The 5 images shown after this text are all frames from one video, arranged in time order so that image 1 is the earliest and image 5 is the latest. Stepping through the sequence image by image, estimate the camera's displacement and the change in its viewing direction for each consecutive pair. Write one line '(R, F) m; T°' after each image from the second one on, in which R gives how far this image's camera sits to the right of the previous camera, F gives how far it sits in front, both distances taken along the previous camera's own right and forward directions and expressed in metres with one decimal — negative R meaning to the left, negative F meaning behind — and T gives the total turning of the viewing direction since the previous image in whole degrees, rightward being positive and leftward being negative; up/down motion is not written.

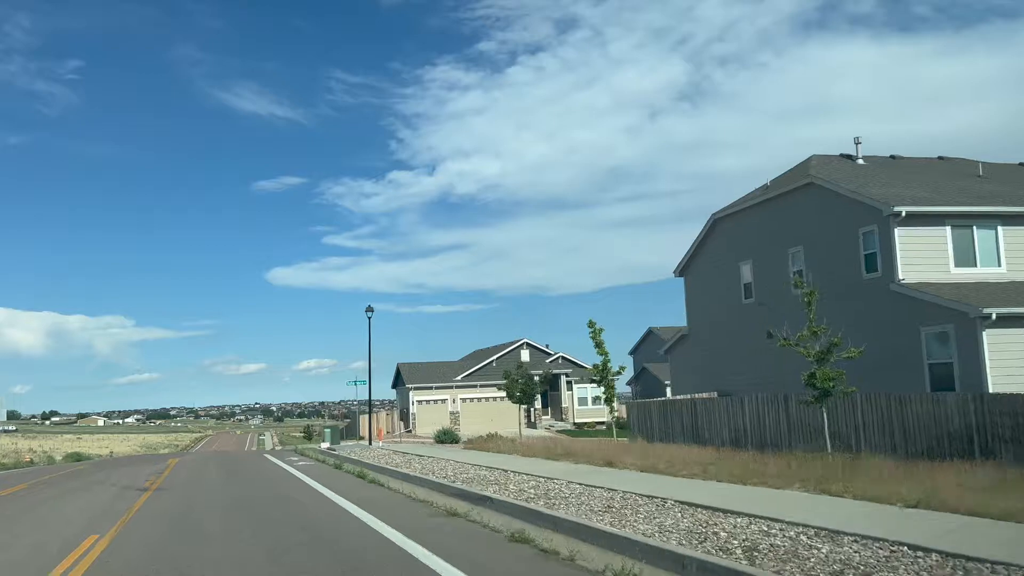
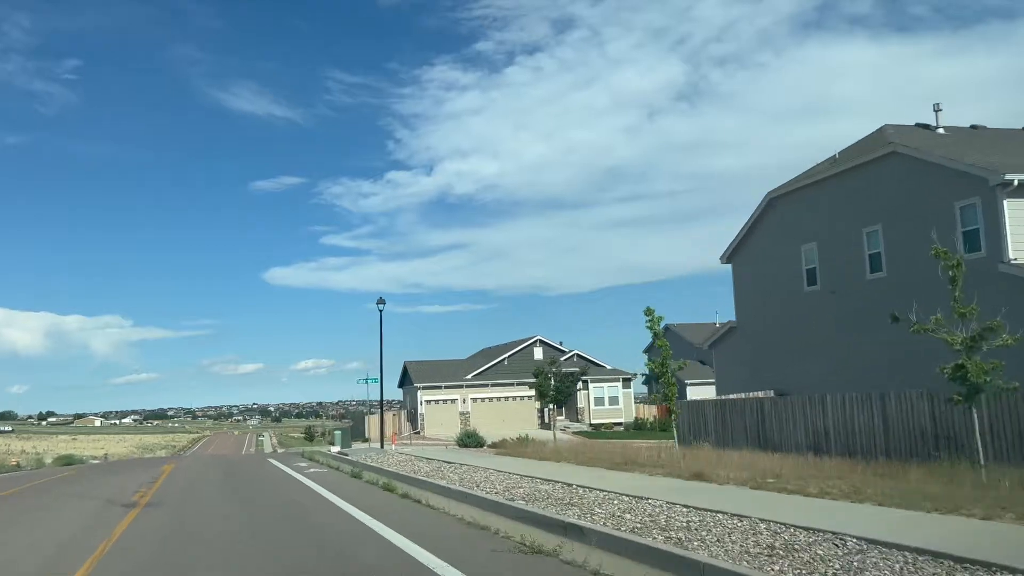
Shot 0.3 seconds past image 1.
(-0.9, +2.6) m; 0°
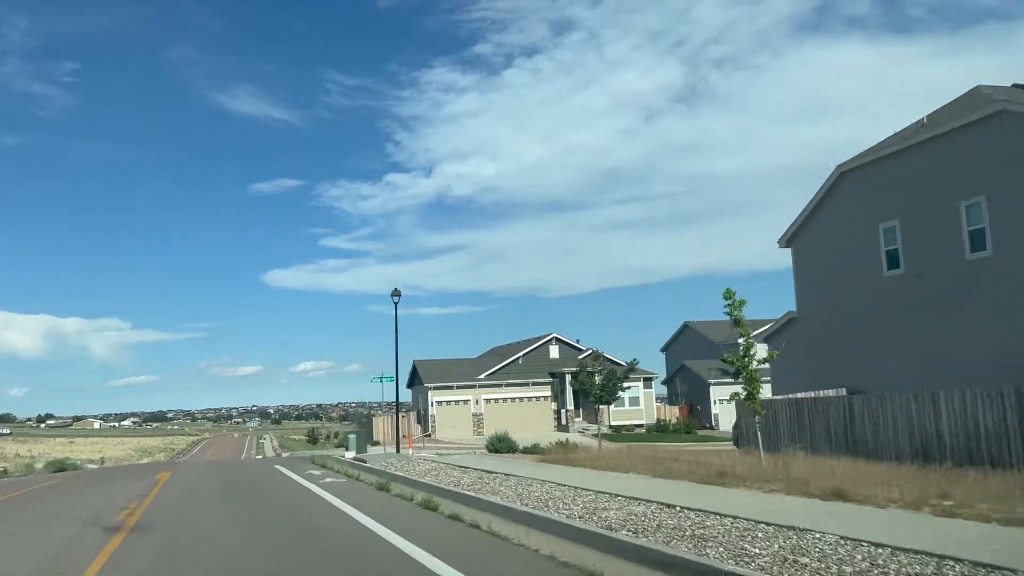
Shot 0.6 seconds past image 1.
(-0.9, +2.6) m; 0°
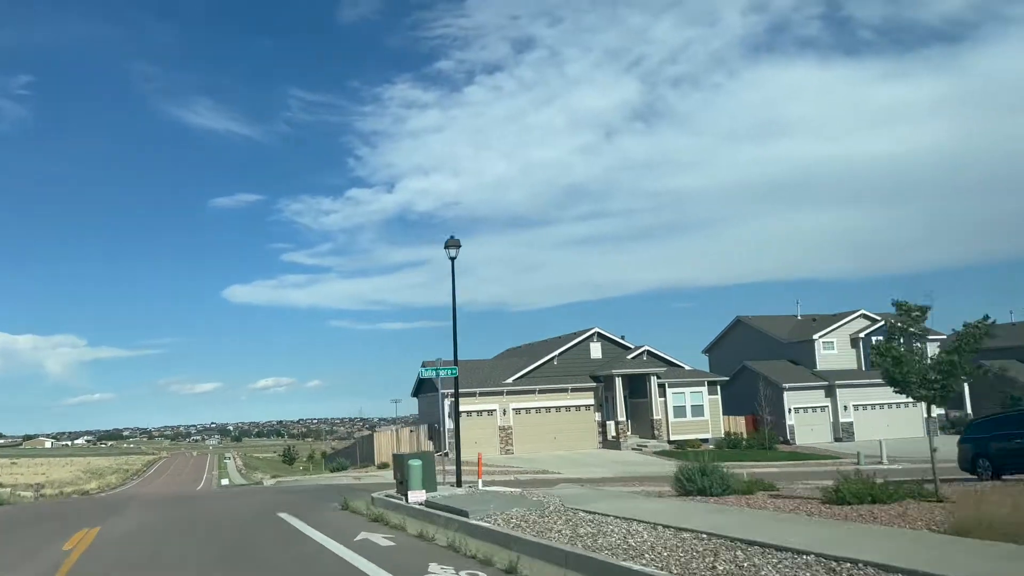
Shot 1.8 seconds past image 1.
(-3.3, +9.9) m; +2°
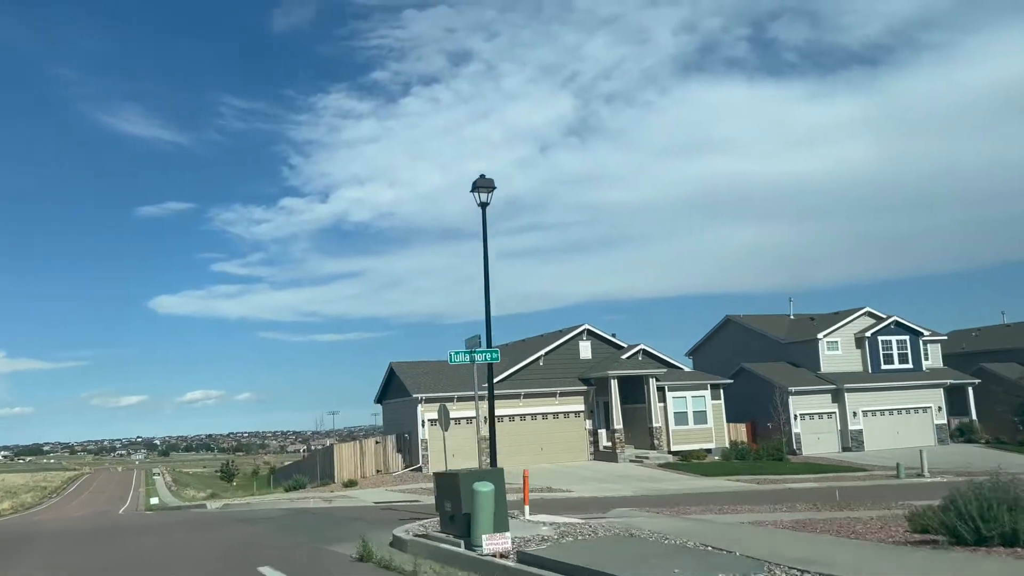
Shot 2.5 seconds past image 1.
(-1.8, +5.0) m; +4°
